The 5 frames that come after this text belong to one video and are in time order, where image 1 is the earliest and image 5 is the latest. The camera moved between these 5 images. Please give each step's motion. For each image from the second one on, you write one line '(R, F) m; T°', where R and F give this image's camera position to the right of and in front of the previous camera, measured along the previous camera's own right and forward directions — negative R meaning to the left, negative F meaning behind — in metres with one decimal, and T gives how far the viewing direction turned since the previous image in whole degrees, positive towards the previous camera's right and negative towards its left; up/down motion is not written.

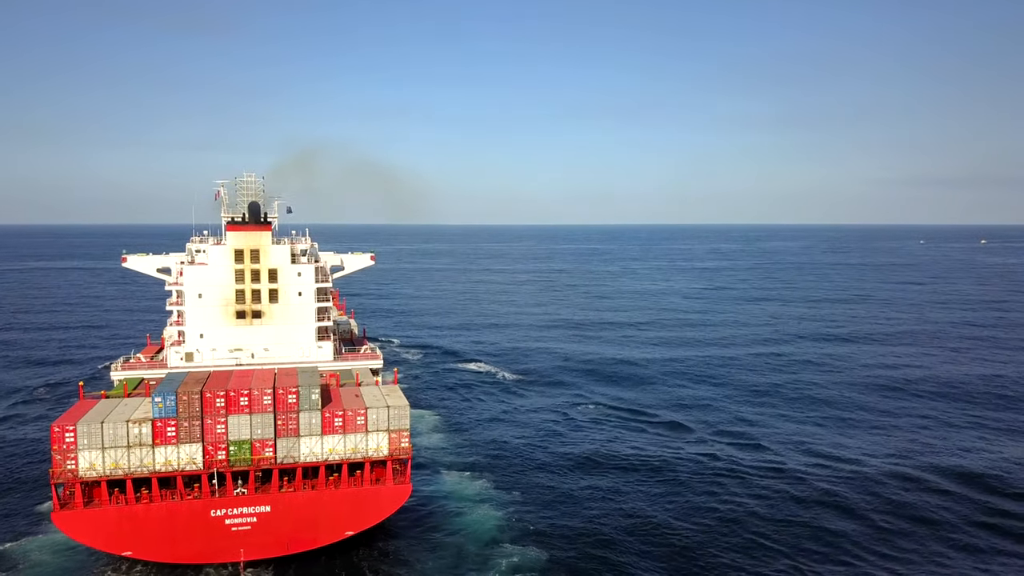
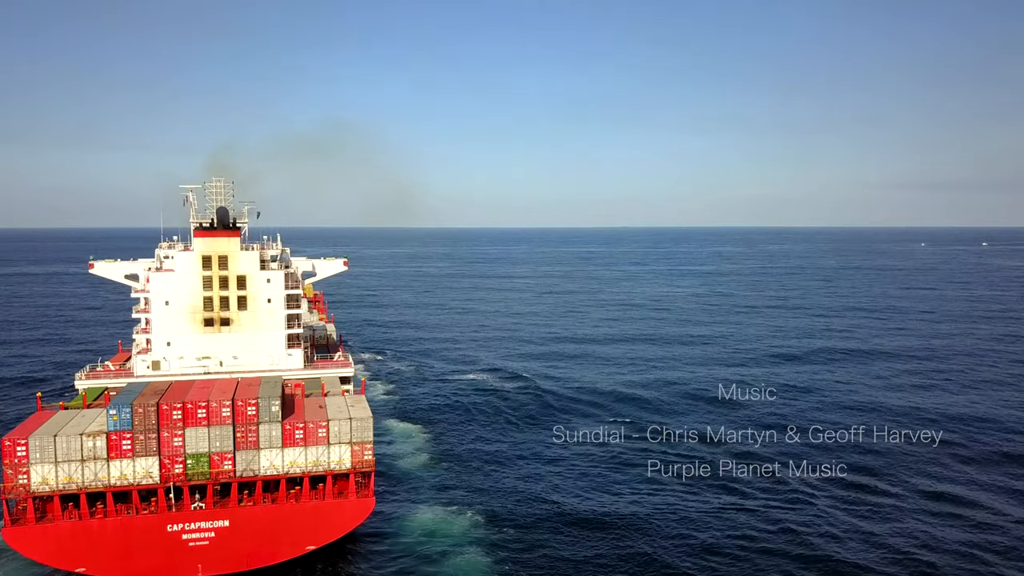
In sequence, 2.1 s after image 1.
(+1.6, +0.8) m; 0°
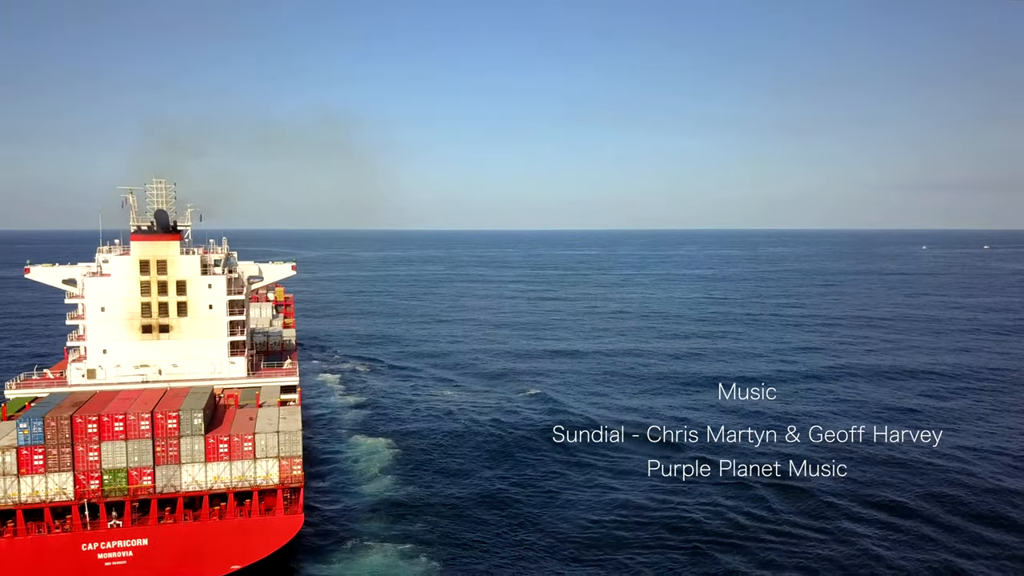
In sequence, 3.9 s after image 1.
(+3.0, +1.4) m; 0°
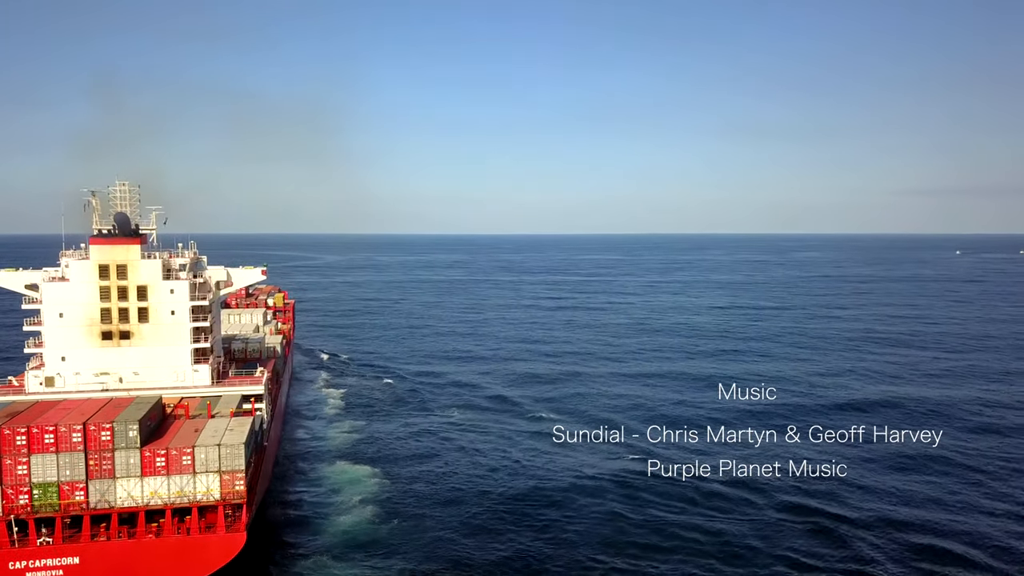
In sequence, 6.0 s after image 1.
(+3.3, +2.3) m; -2°
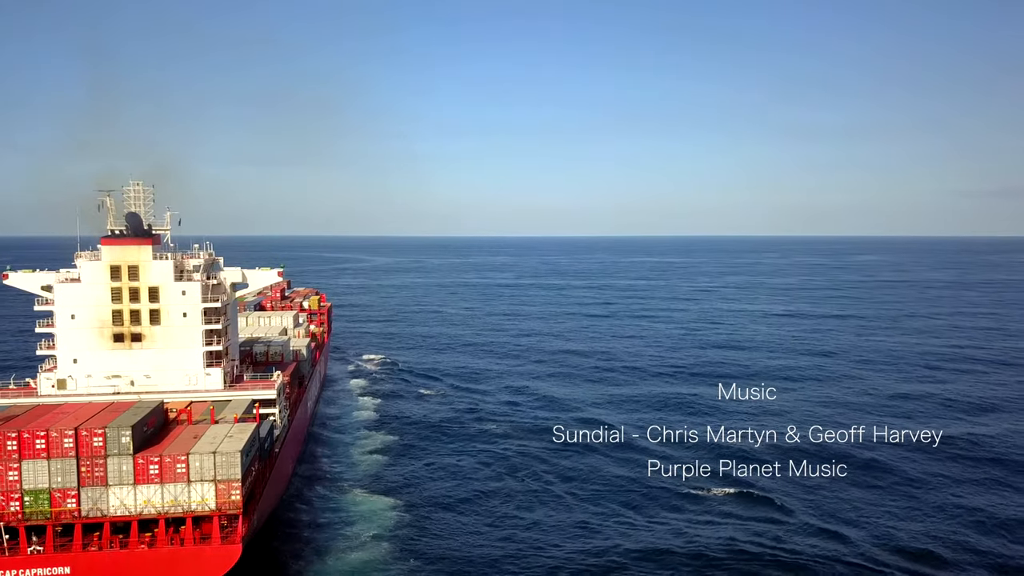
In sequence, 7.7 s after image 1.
(+1.6, +2.5) m; -4°
